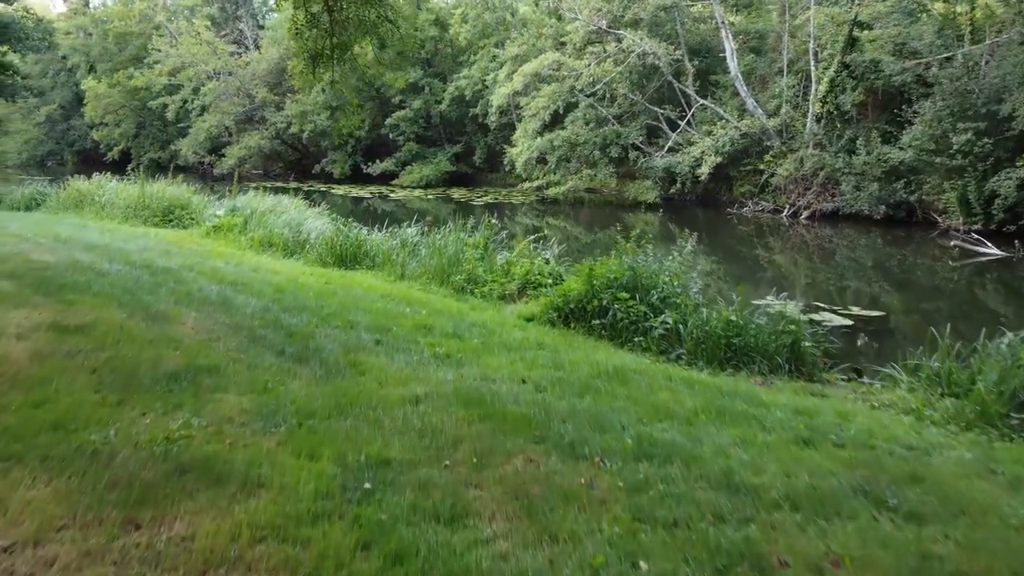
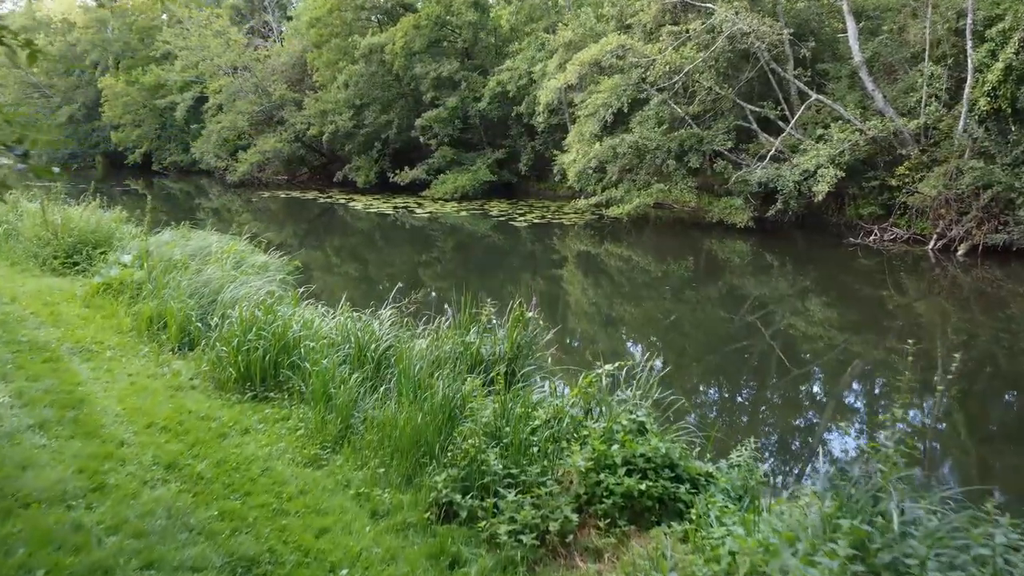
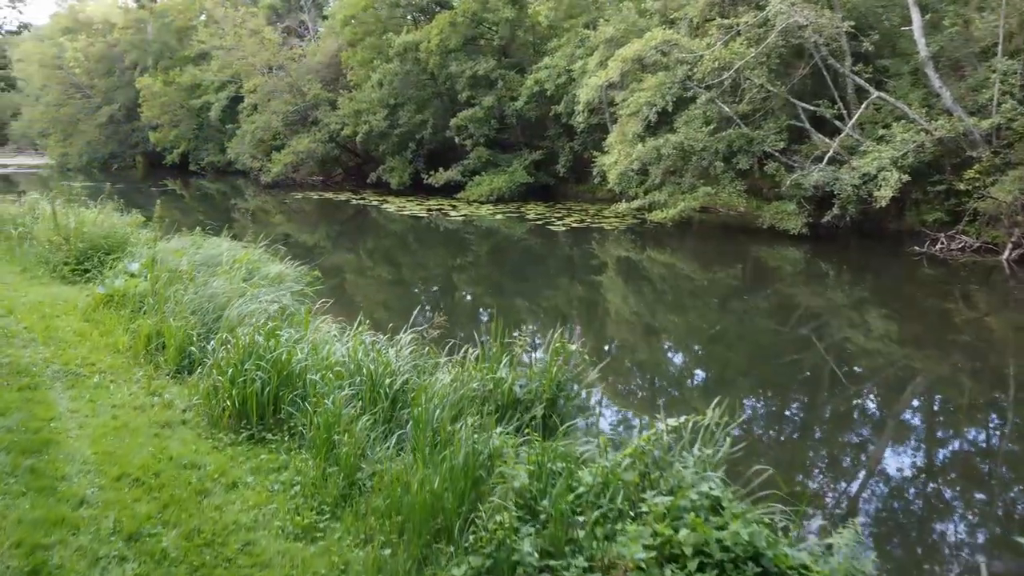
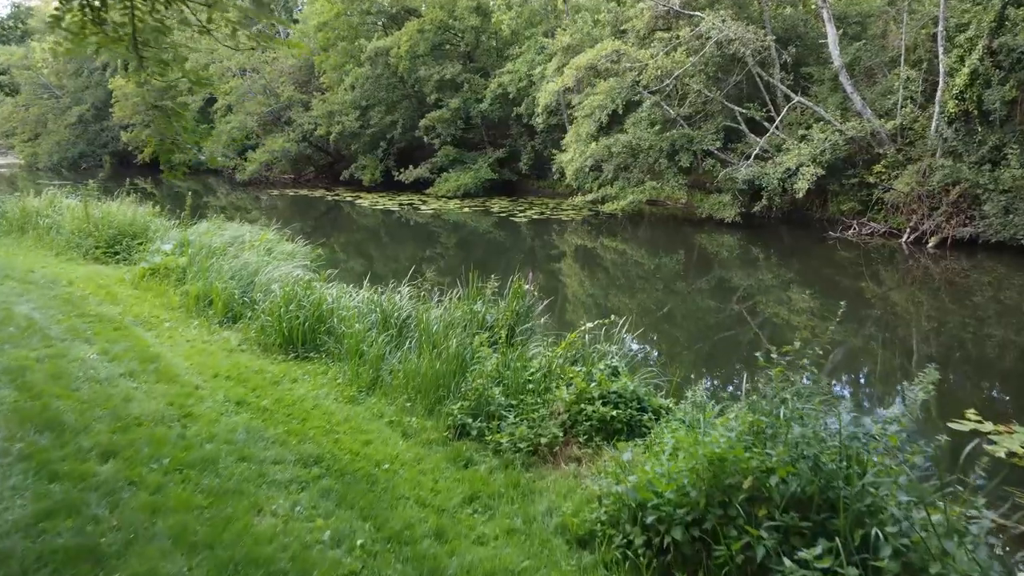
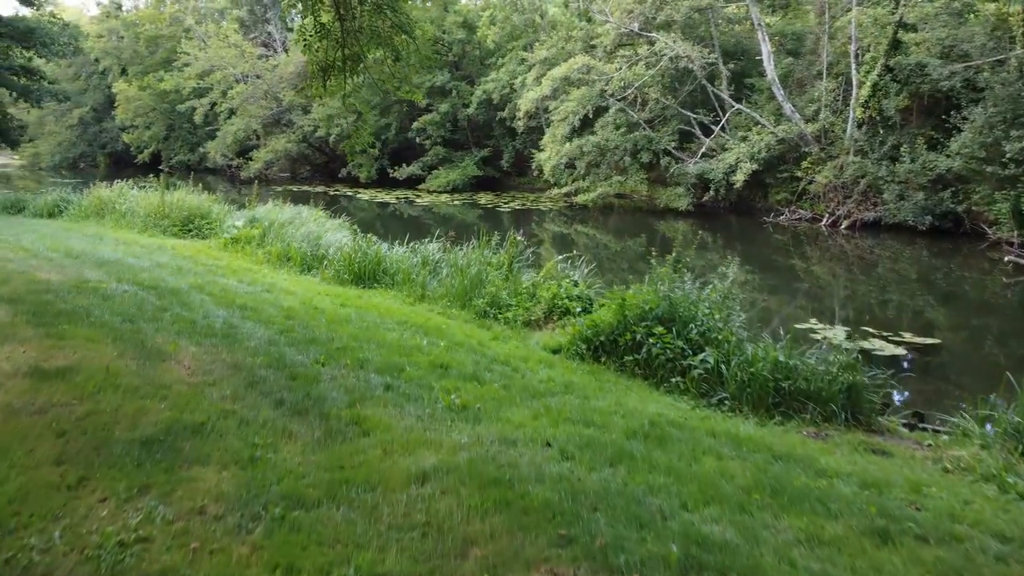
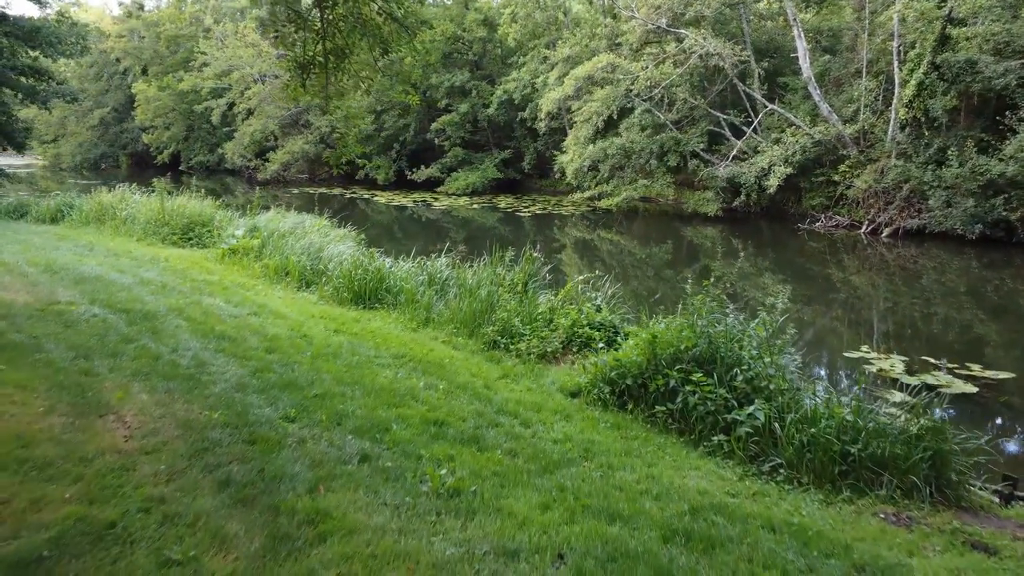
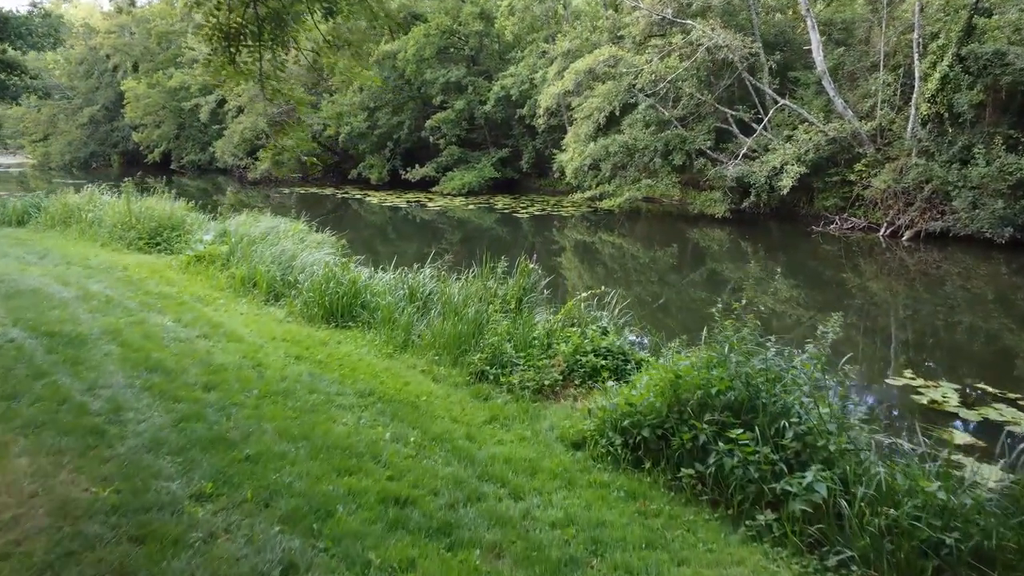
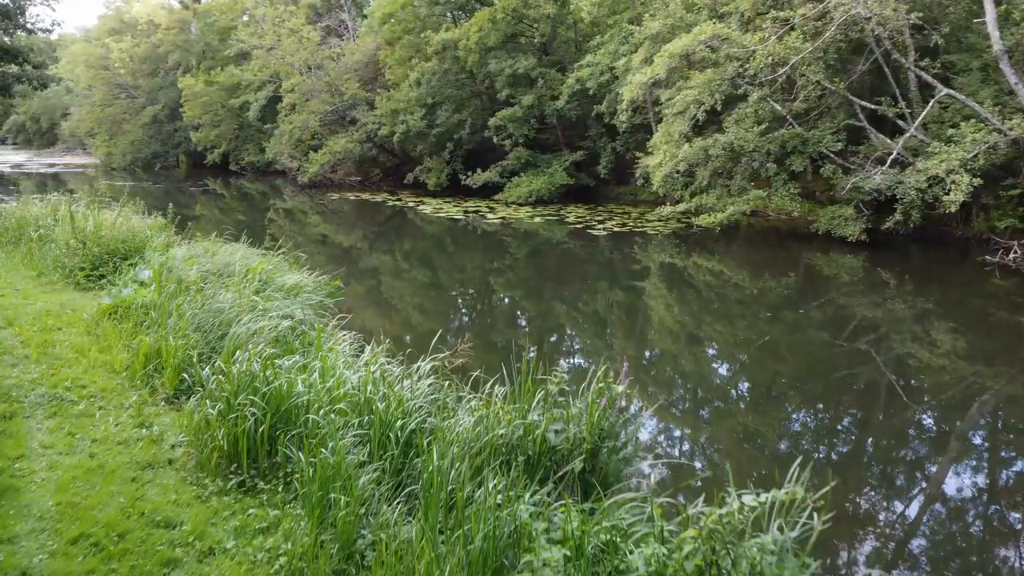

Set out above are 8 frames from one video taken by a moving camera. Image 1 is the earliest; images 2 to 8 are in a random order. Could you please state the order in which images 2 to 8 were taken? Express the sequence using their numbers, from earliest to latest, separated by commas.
5, 6, 7, 4, 2, 3, 8
